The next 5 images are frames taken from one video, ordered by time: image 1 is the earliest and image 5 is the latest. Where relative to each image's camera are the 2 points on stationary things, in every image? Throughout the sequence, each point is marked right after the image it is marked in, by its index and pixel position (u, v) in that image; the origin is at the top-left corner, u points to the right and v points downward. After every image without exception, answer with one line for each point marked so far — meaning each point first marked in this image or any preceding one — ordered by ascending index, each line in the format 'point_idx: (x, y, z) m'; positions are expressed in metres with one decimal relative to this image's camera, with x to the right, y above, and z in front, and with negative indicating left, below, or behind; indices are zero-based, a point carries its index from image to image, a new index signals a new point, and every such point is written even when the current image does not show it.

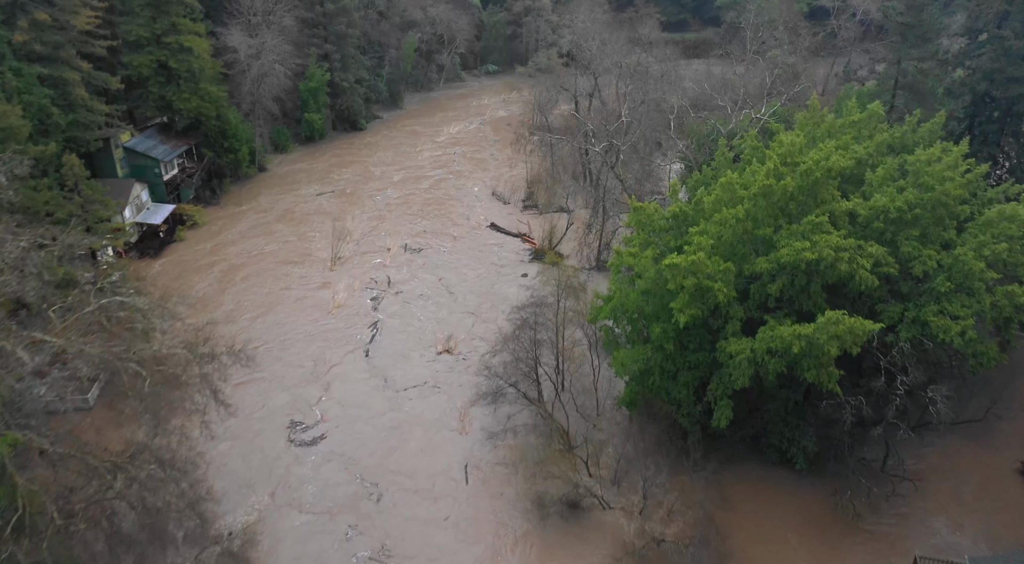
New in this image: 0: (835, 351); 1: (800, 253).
0: (+5.5, -1.2, +11.5) m
1: (+5.1, +0.5, +11.9) m
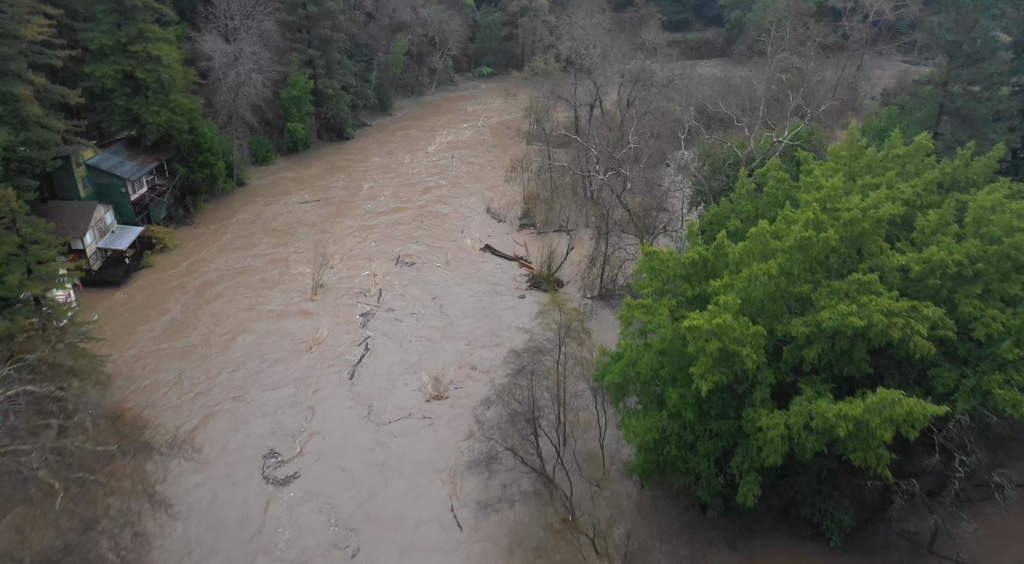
0: (+5.5, -2.2, +9.7) m
1: (+5.0, -0.5, +10.1) m
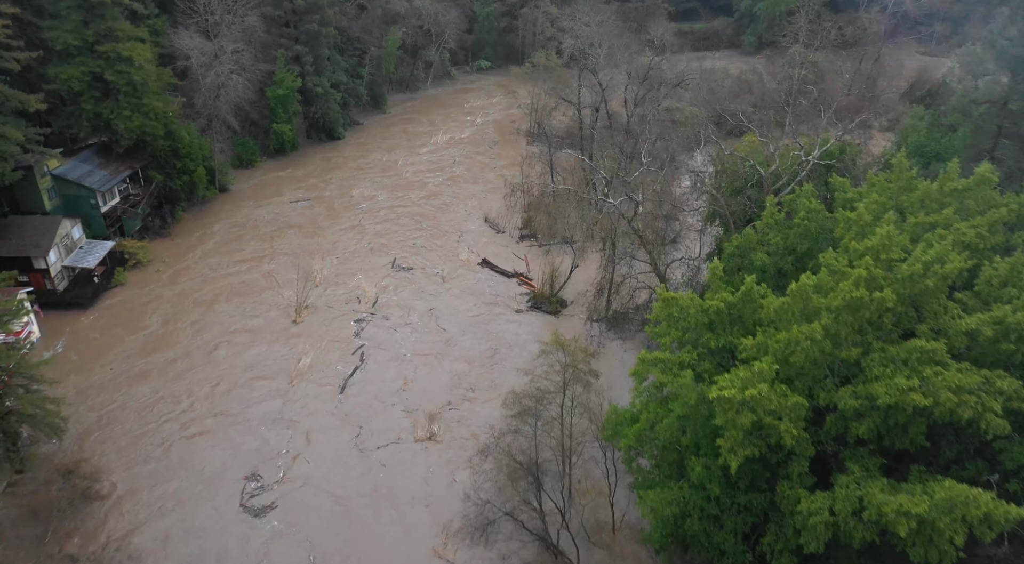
0: (+5.4, -3.1, +8.2) m
1: (+5.0, -1.4, +8.5) m
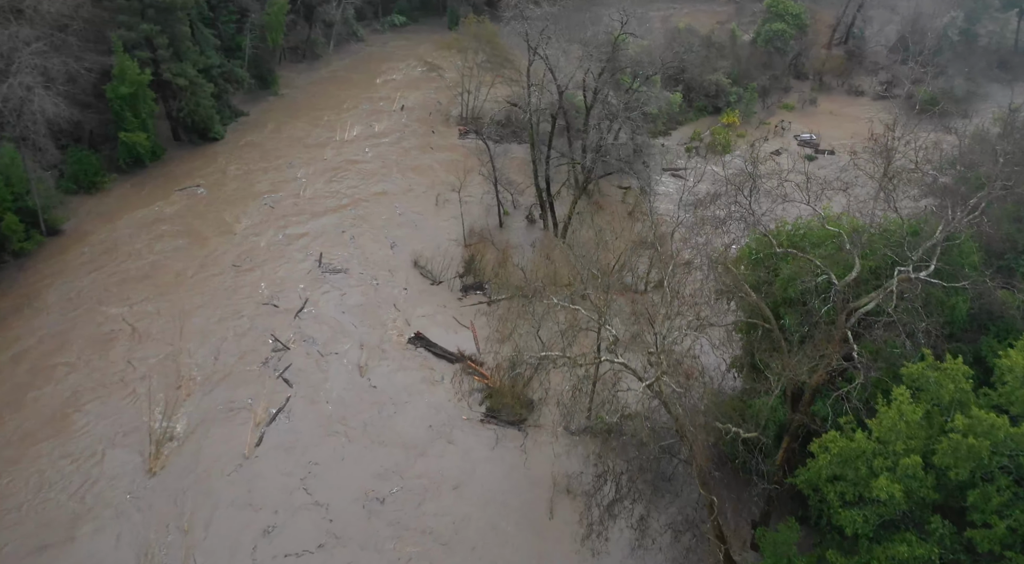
0: (+5.6, -6.3, +3.5) m
1: (+5.0, -4.6, +3.6) m
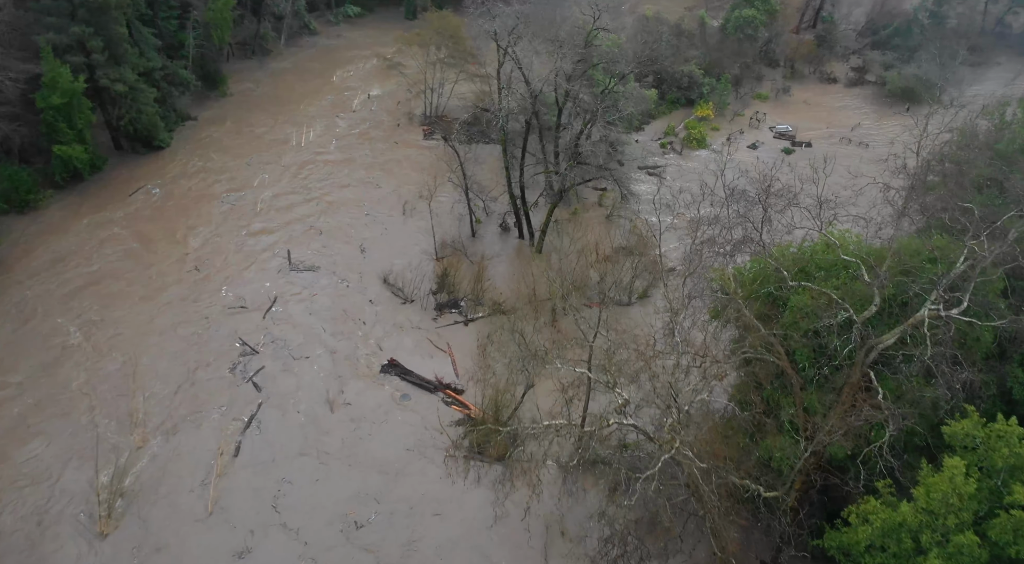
0: (+6.0, -6.9, +2.9) m
1: (+5.4, -5.2, +2.9) m
